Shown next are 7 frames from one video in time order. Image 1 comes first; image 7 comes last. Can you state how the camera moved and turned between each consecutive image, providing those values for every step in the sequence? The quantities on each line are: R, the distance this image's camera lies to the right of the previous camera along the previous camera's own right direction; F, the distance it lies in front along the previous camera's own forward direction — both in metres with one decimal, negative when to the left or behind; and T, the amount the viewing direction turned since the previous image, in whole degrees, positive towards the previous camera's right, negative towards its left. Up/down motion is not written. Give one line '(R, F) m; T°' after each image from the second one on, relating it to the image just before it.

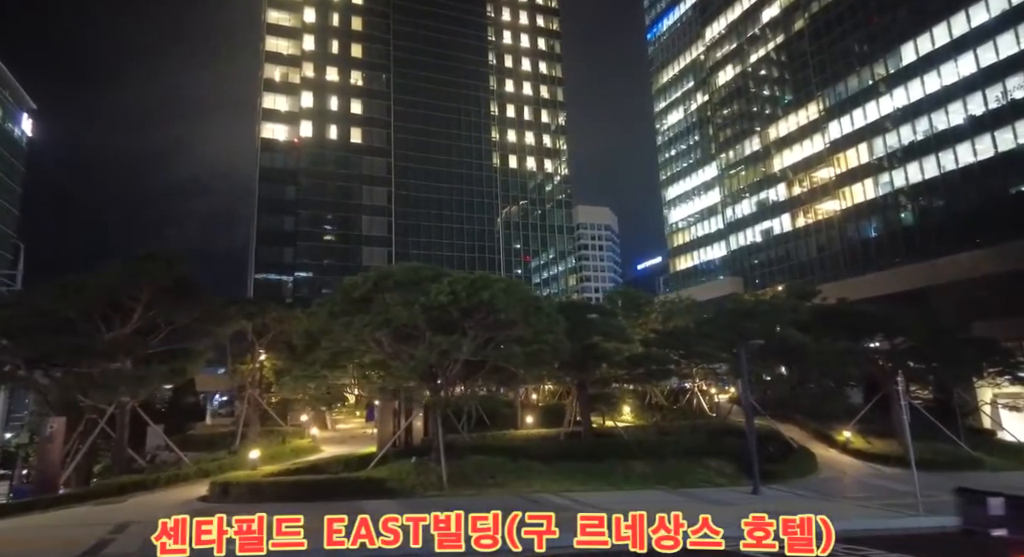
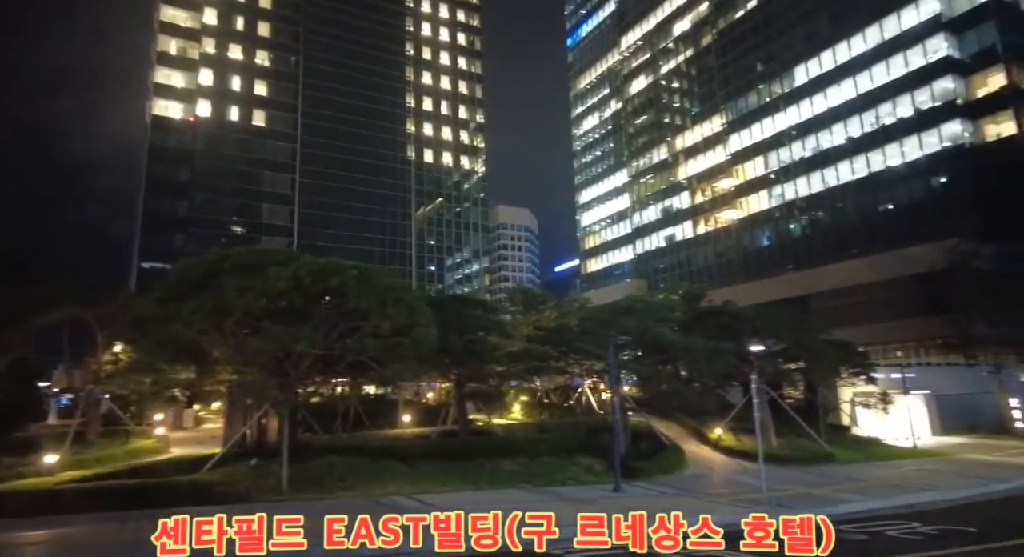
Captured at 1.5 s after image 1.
(+1.3, +0.4) m; +8°
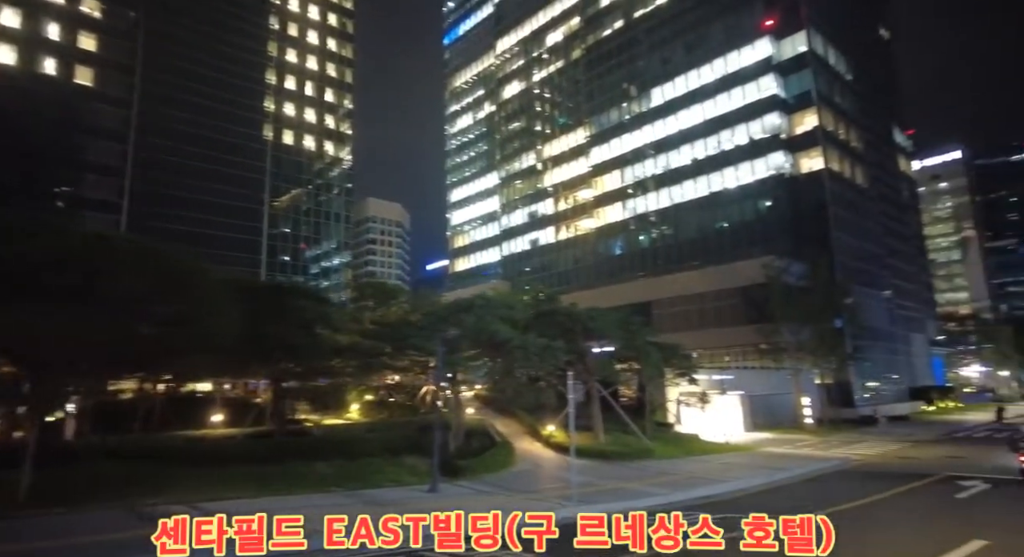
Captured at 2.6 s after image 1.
(+1.1, +0.4) m; +13°
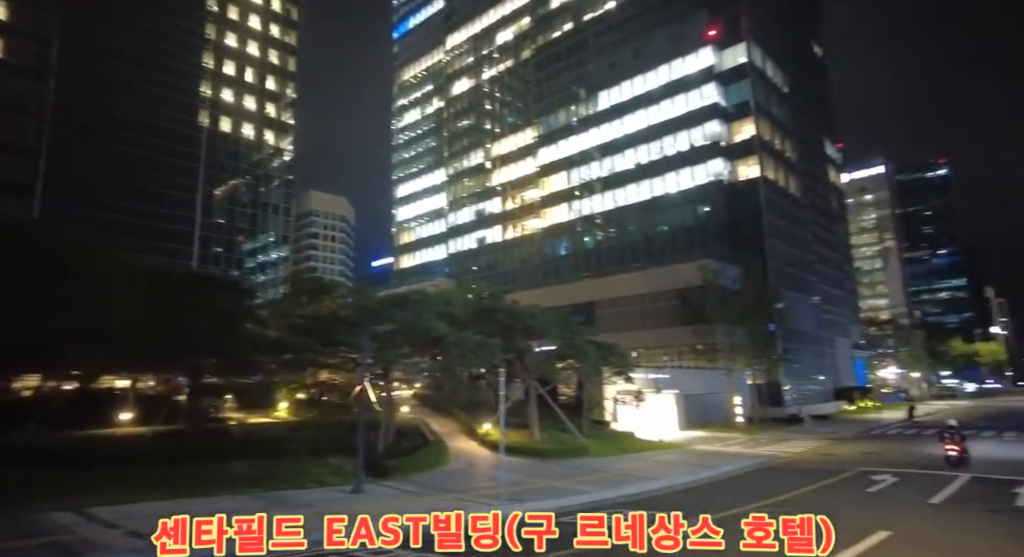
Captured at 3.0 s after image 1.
(+0.4, +0.3) m; +5°
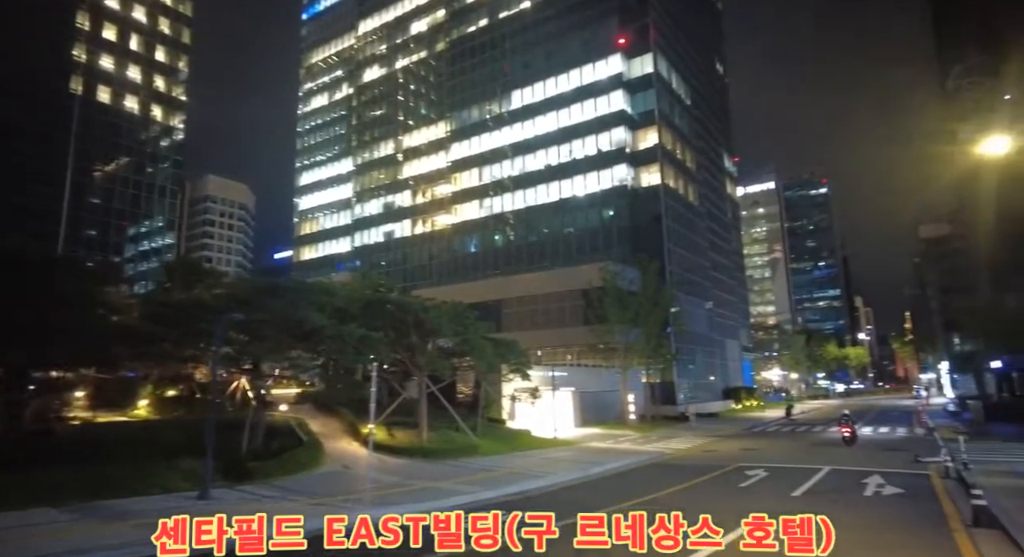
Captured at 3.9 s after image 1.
(+0.8, +0.7) m; +8°
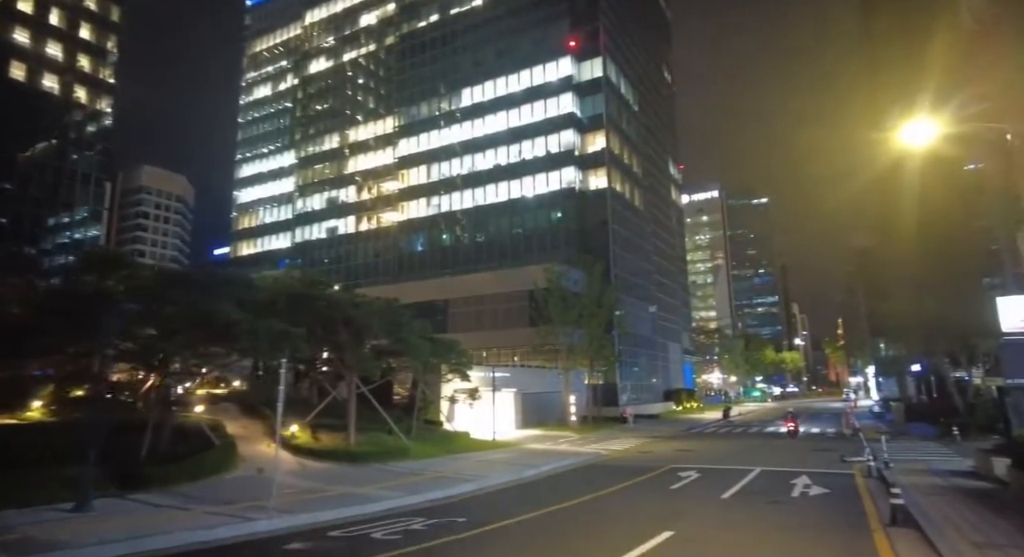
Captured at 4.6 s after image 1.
(+0.6, +0.7) m; +5°
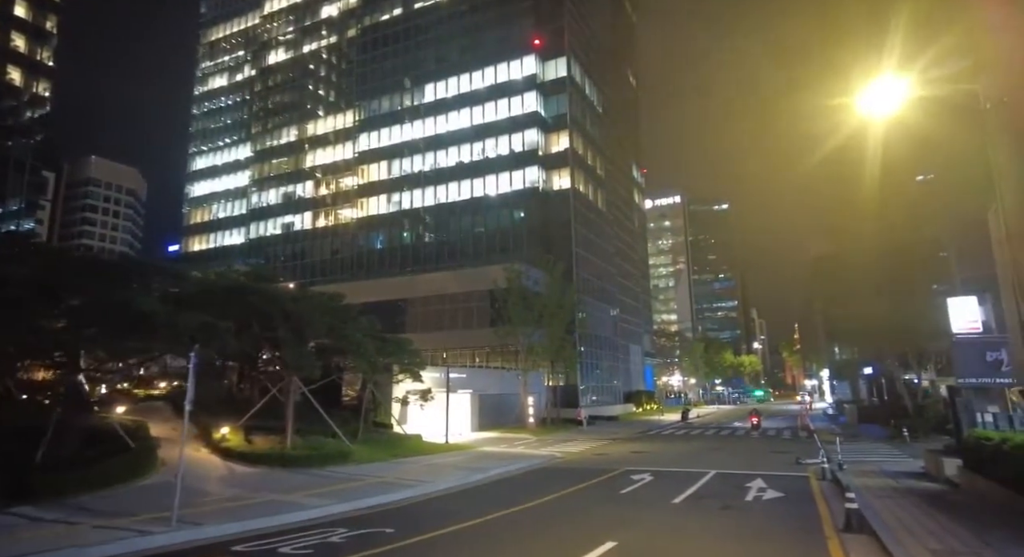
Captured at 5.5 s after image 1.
(+0.6, +1.0) m; +3°
